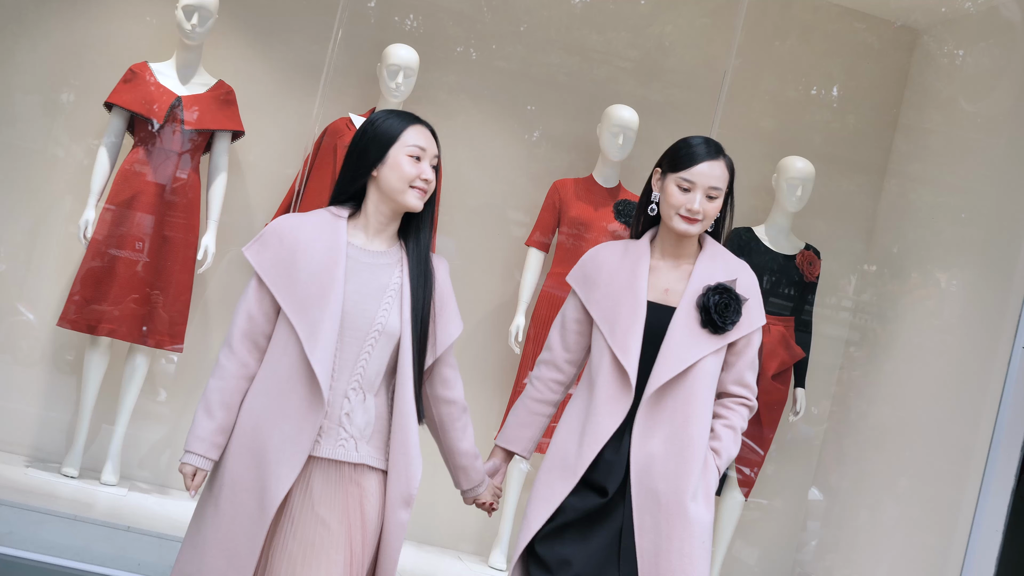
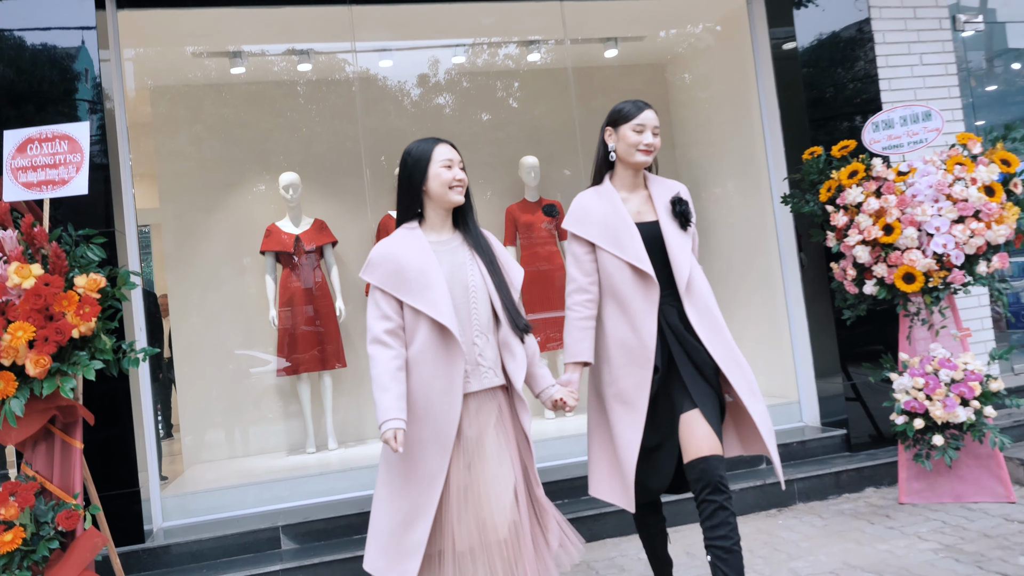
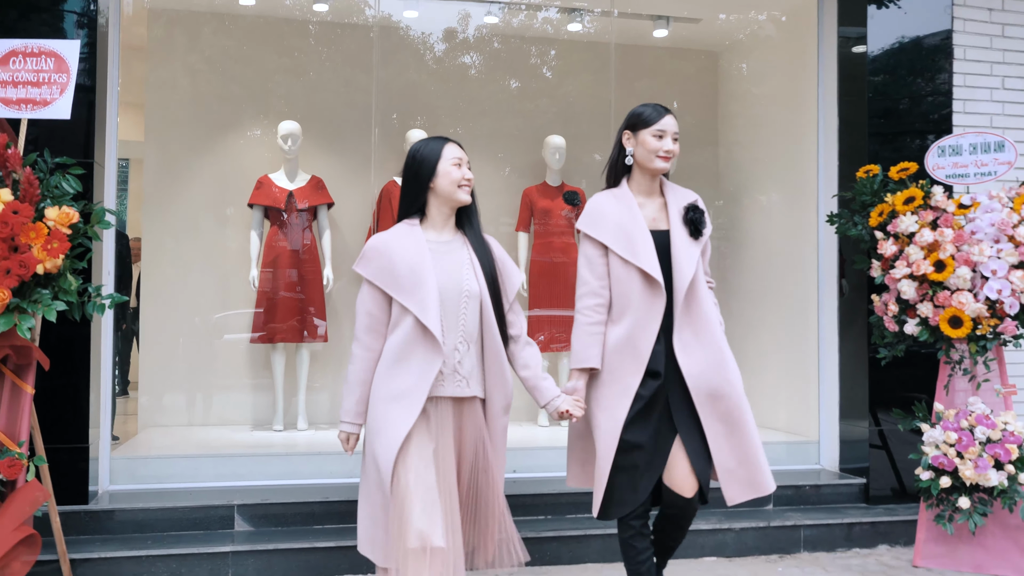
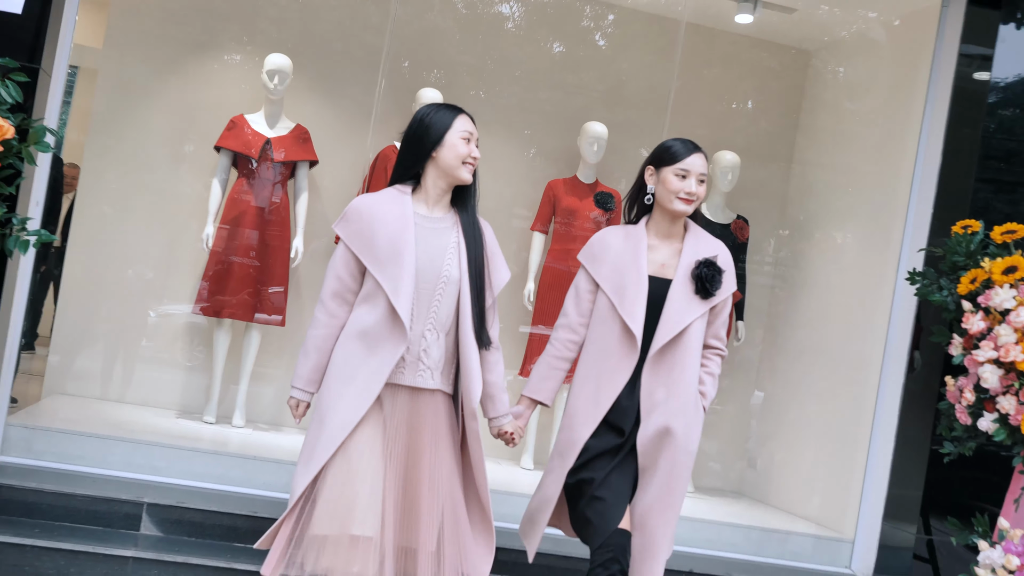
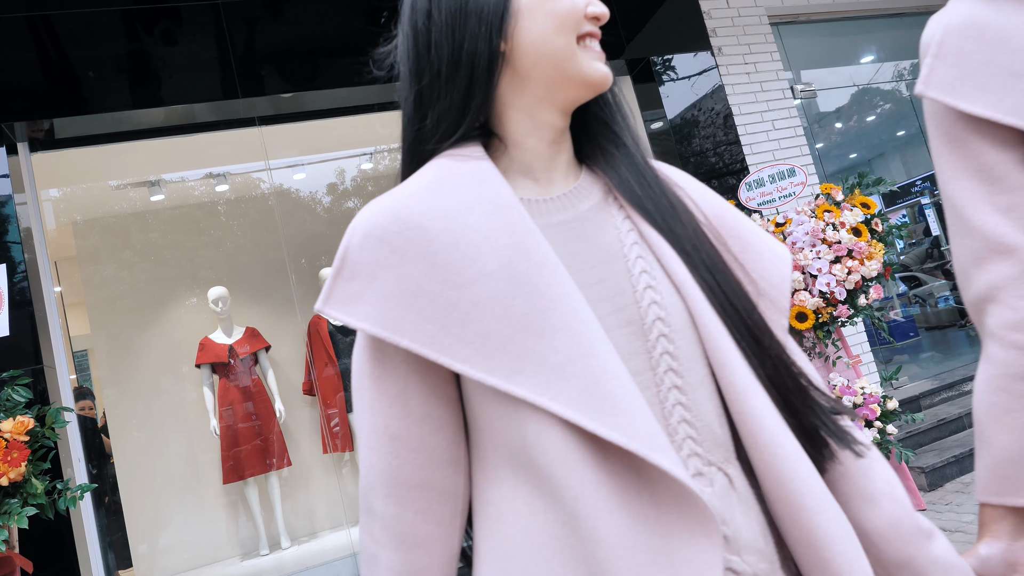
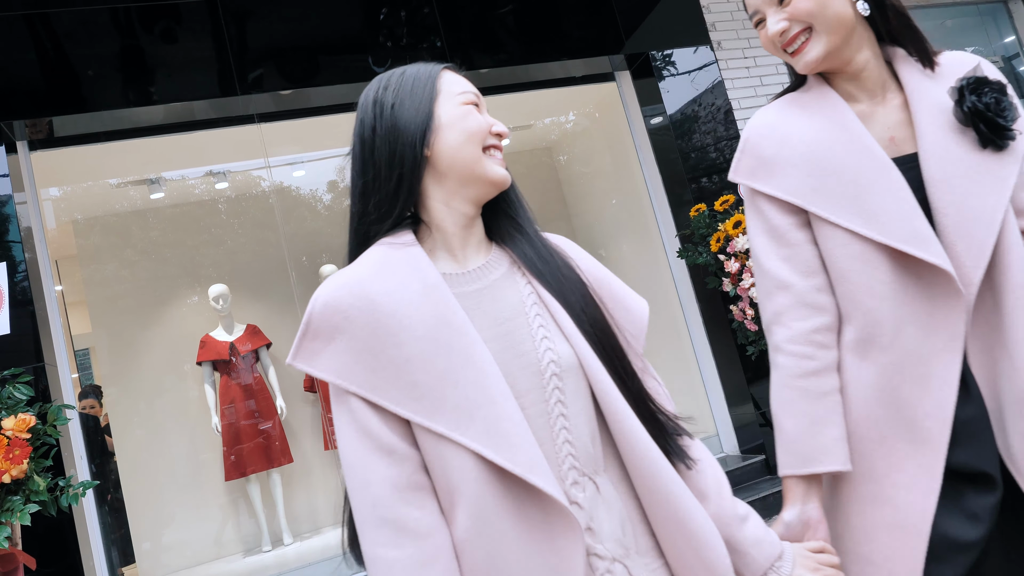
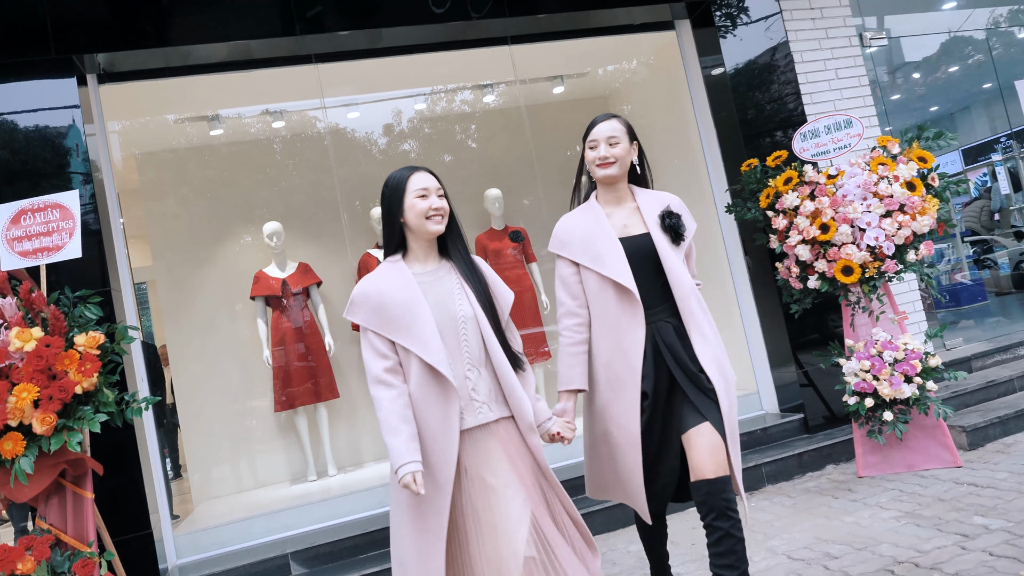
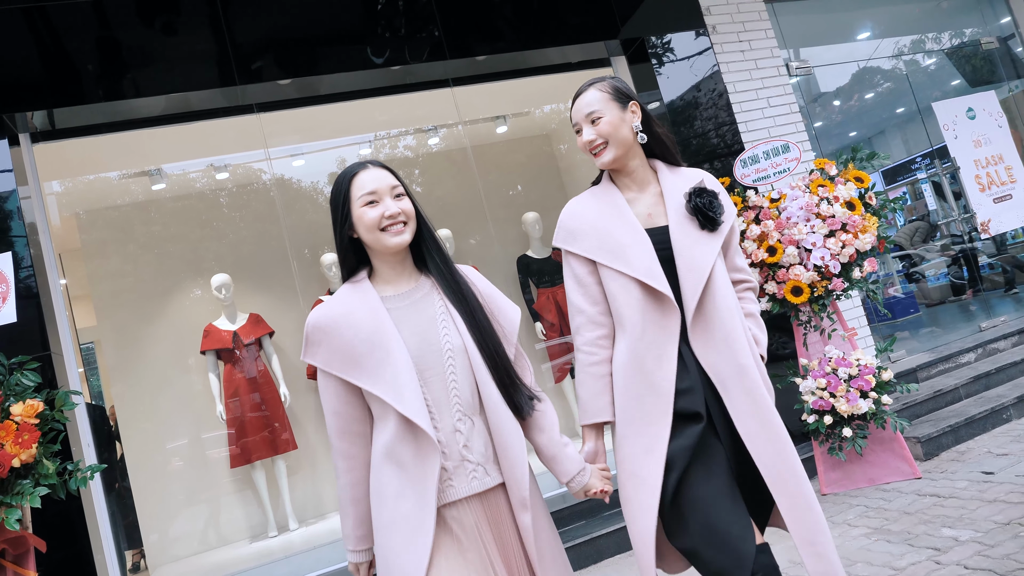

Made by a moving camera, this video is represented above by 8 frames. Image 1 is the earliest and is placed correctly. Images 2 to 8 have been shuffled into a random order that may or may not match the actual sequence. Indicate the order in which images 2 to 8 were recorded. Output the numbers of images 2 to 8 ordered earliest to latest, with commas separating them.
4, 3, 2, 7, 8, 6, 5
